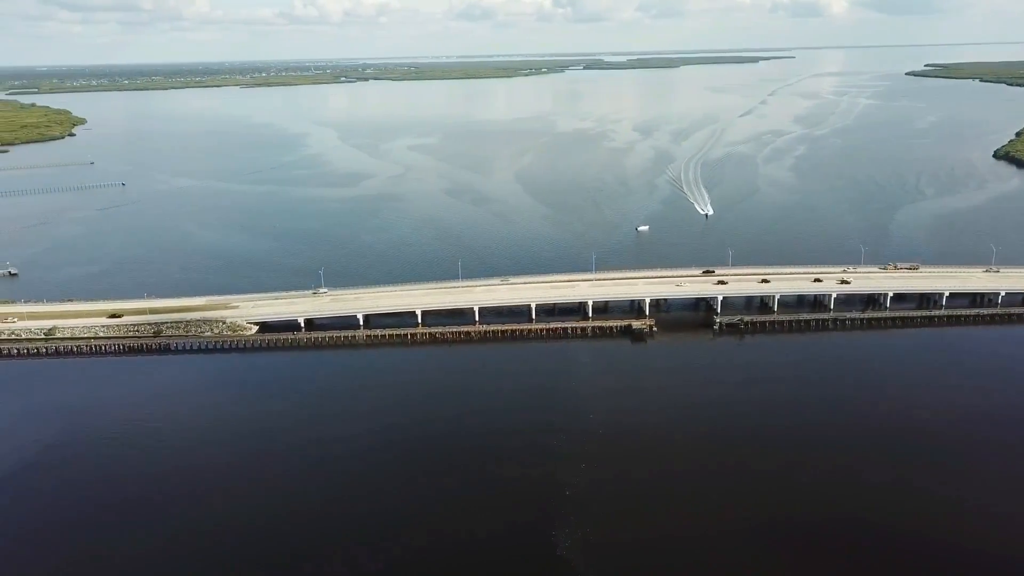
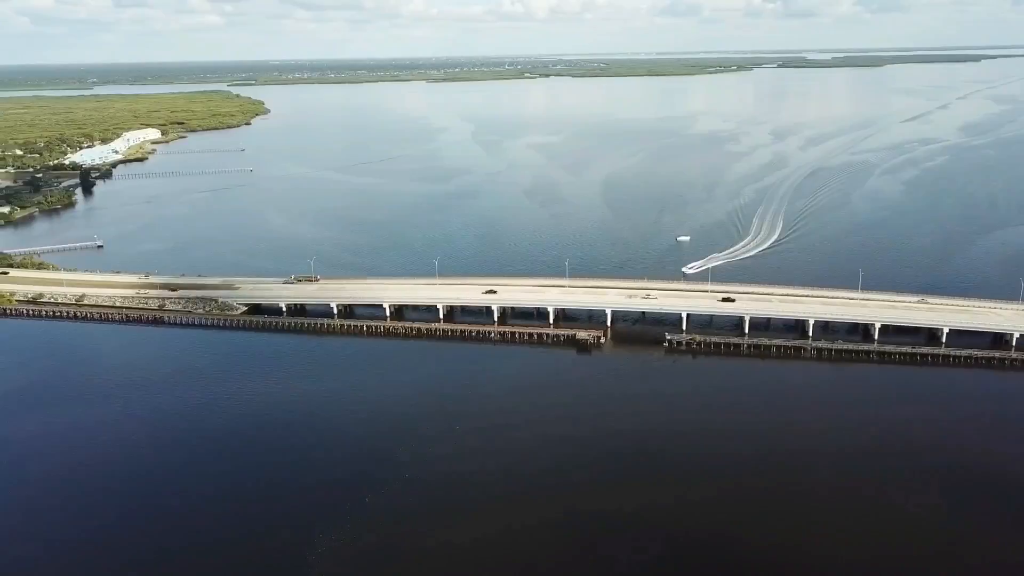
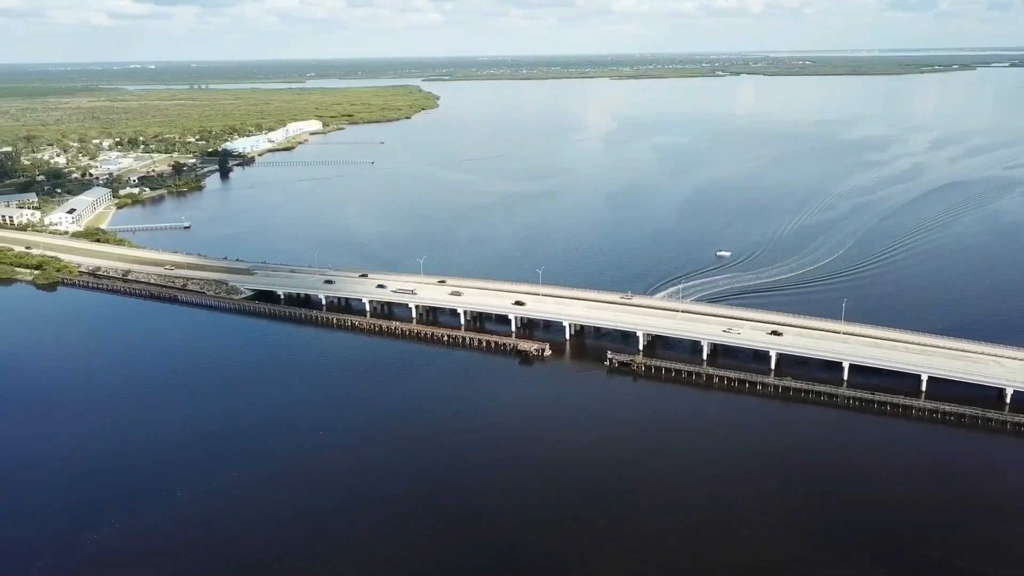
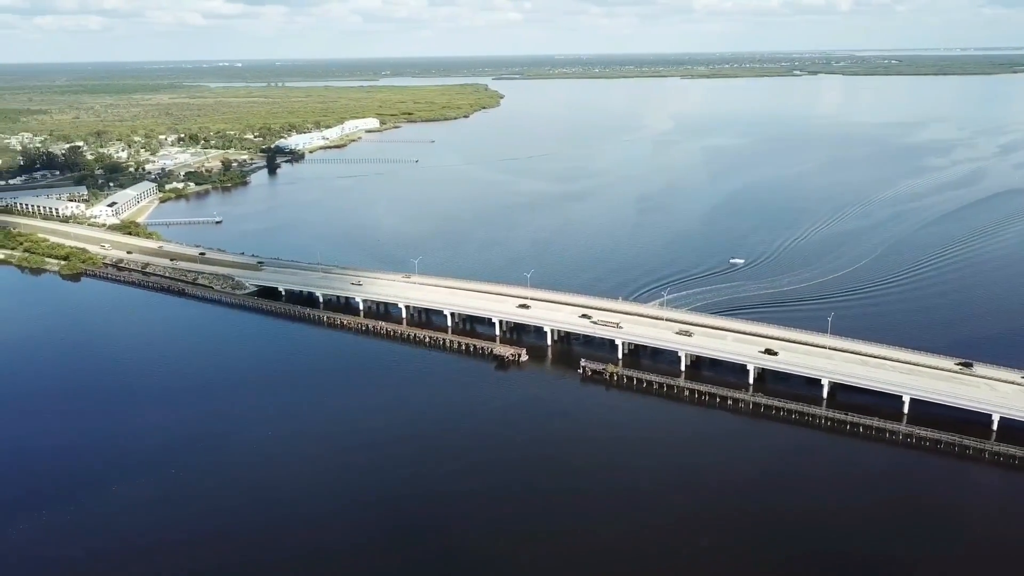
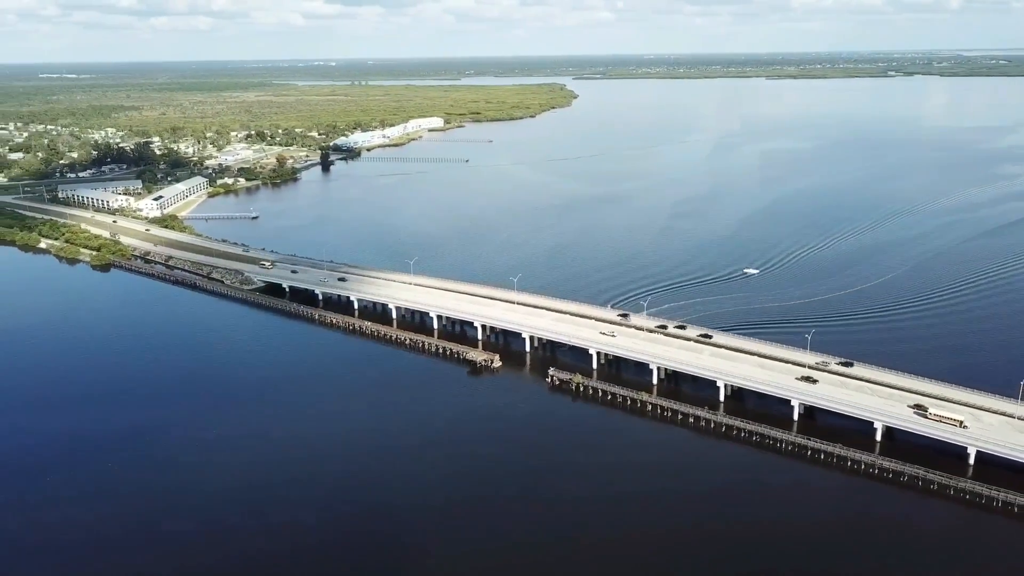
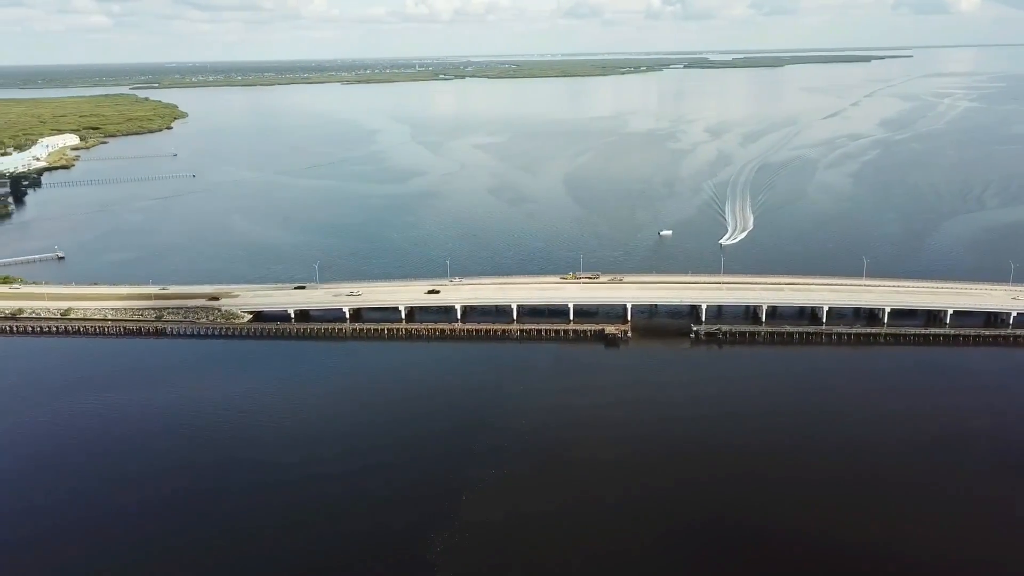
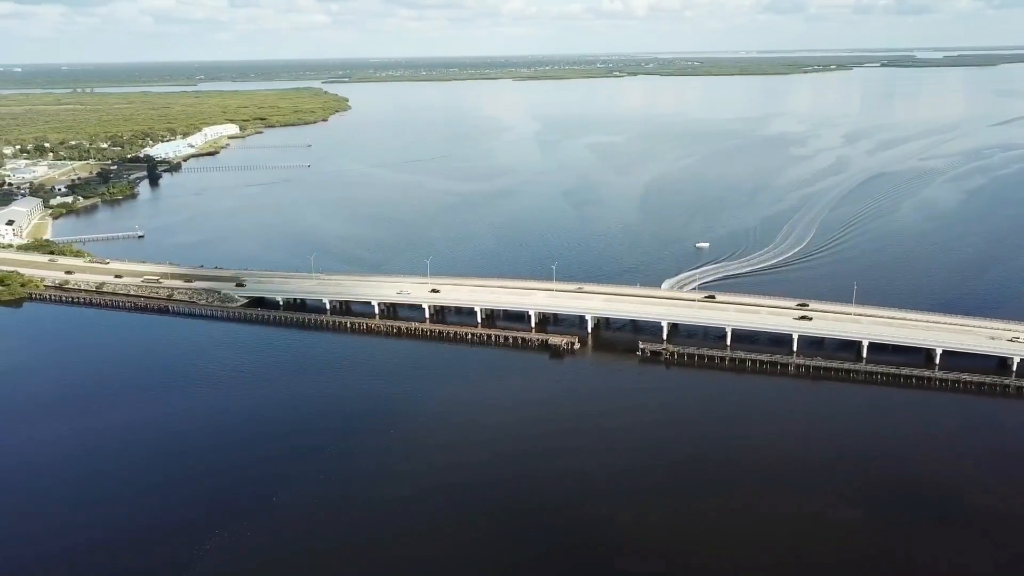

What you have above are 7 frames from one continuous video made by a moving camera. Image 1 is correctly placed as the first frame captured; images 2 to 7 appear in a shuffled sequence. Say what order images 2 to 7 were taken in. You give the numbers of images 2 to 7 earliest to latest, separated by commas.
6, 2, 7, 3, 4, 5
